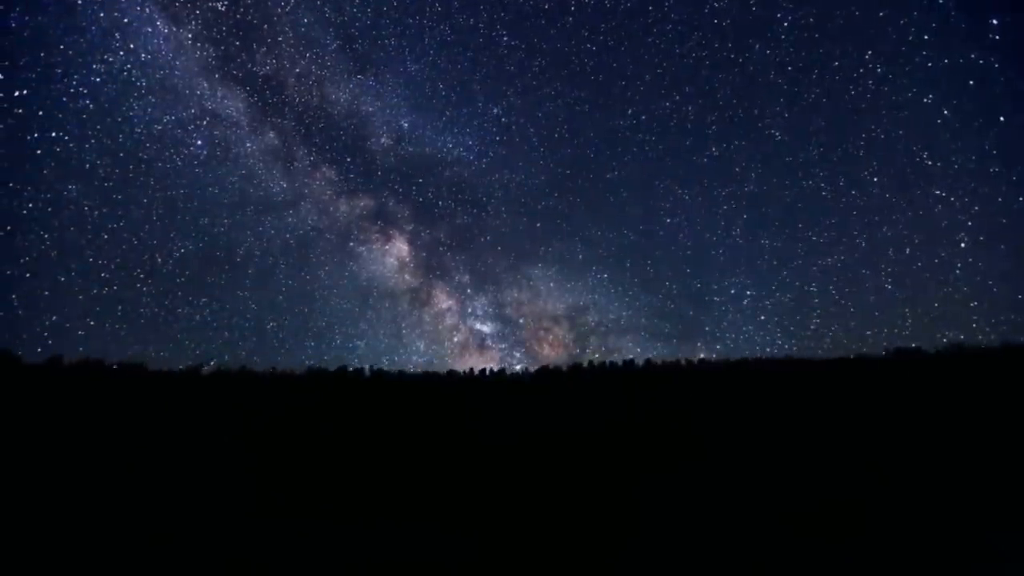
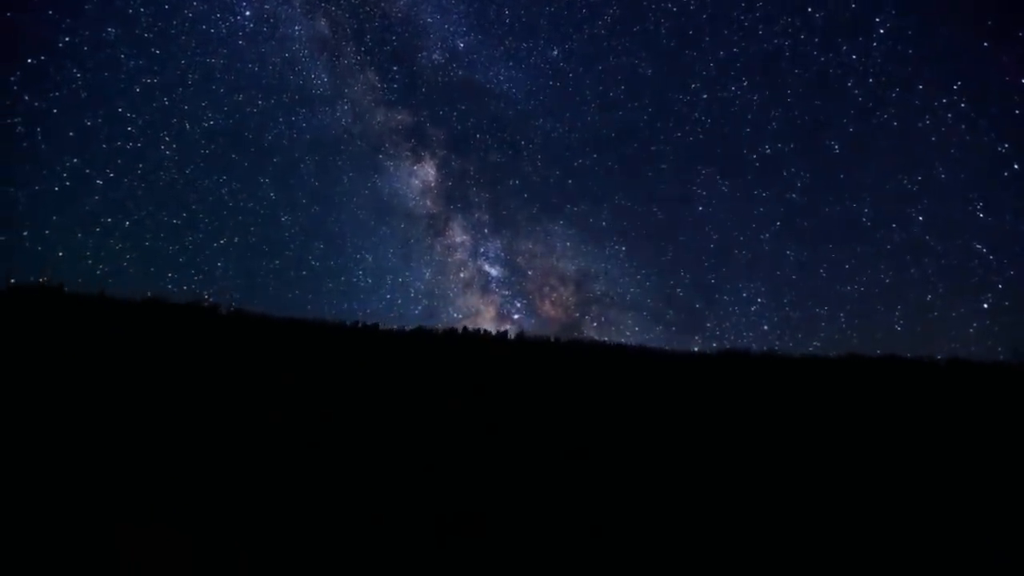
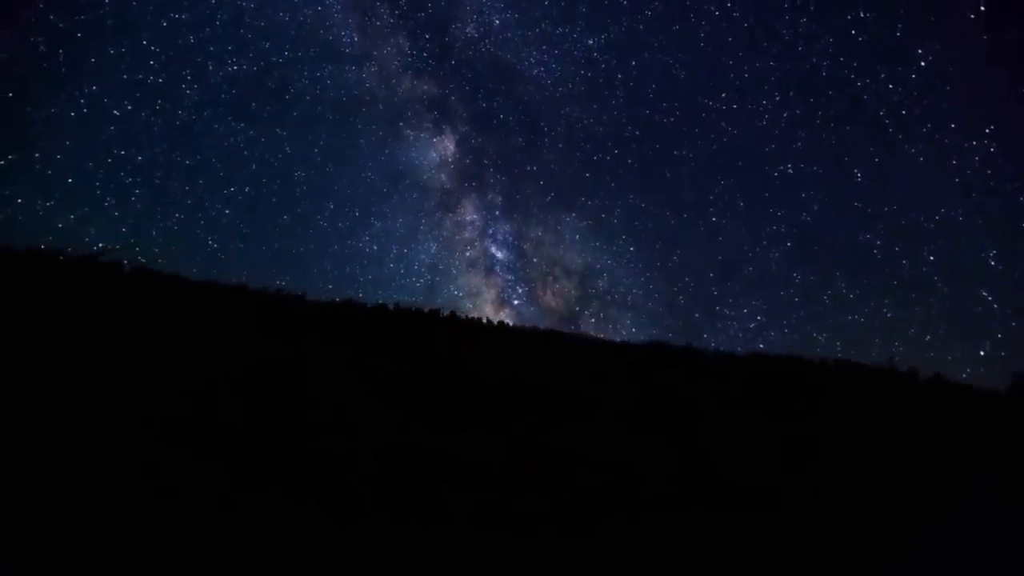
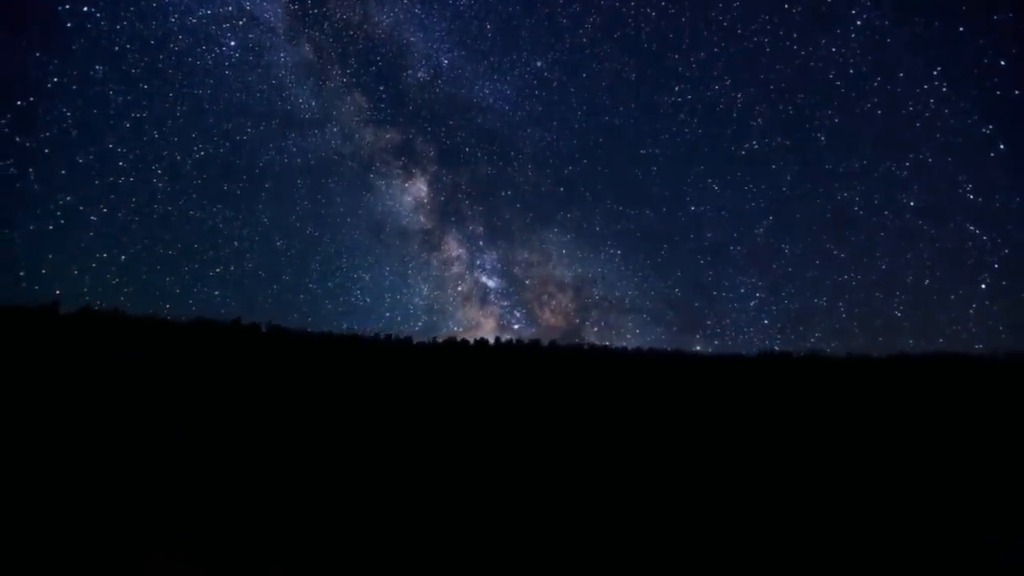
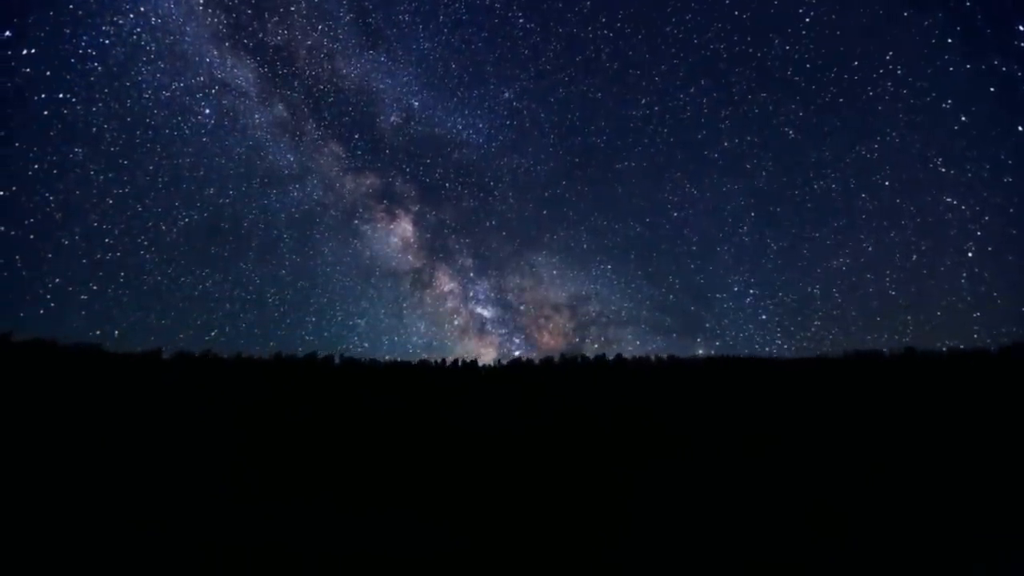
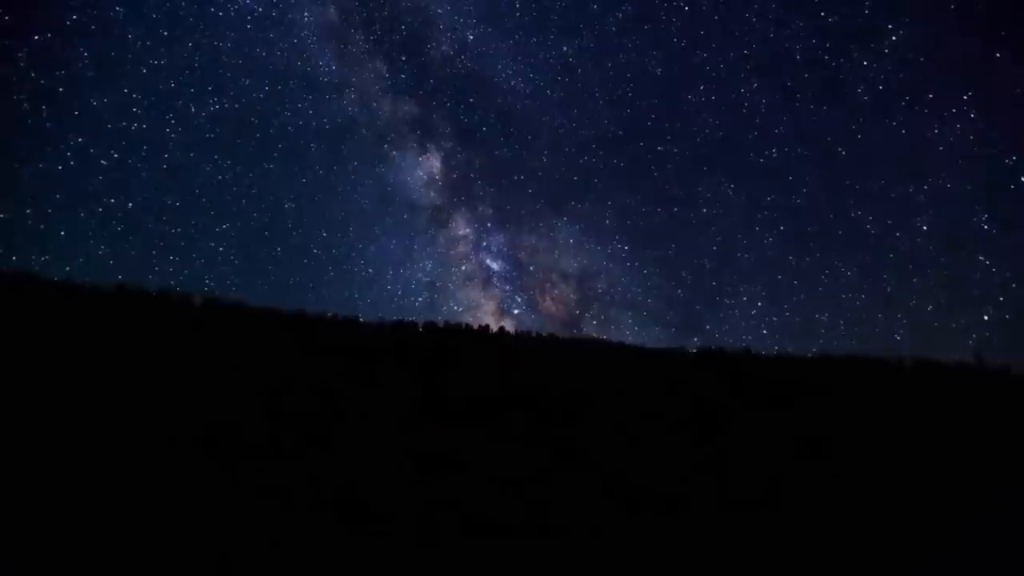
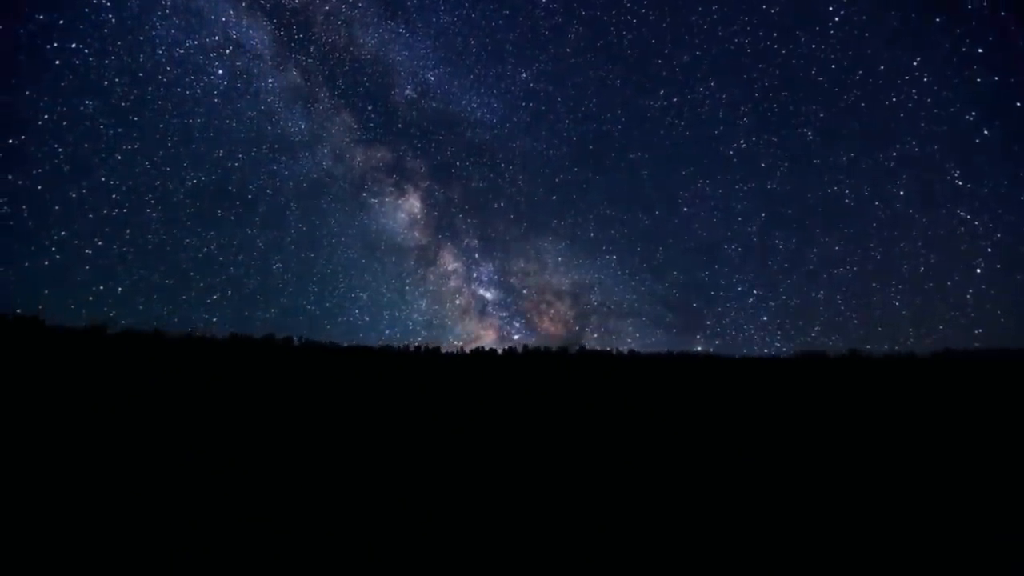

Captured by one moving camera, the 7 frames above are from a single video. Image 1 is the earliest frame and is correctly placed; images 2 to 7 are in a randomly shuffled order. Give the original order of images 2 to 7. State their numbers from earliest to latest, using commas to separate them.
5, 7, 4, 2, 6, 3
